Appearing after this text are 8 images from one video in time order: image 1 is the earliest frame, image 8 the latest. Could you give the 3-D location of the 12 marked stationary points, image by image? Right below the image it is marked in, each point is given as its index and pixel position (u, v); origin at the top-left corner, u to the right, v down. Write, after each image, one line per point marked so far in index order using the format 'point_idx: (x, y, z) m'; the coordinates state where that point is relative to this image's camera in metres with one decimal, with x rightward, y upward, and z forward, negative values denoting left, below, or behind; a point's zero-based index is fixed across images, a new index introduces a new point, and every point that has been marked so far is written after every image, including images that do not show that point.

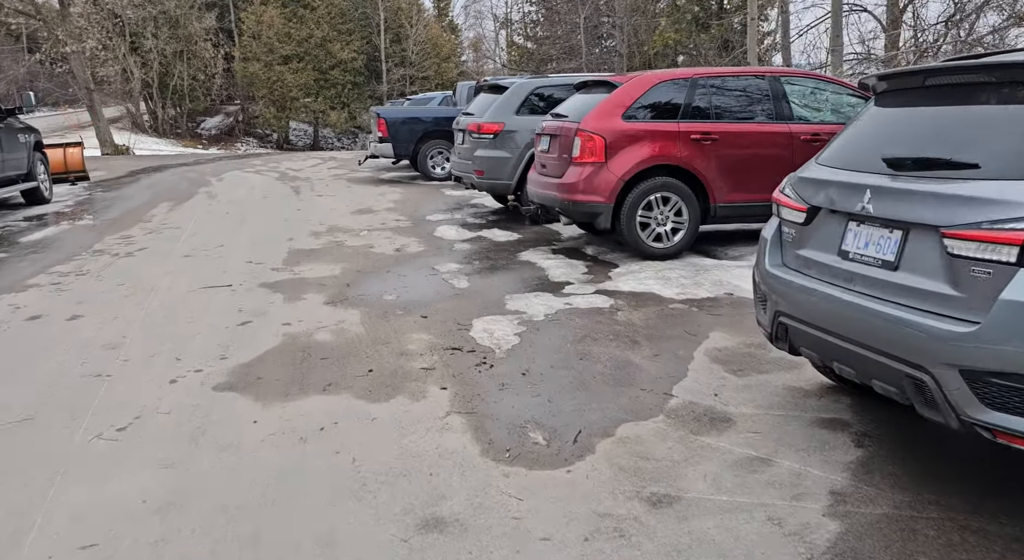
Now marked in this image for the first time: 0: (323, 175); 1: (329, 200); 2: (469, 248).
0: (-4.3, +2.3, +15.9) m
1: (-3.0, +1.3, +11.6) m
2: (-0.5, +0.3, +7.6) m
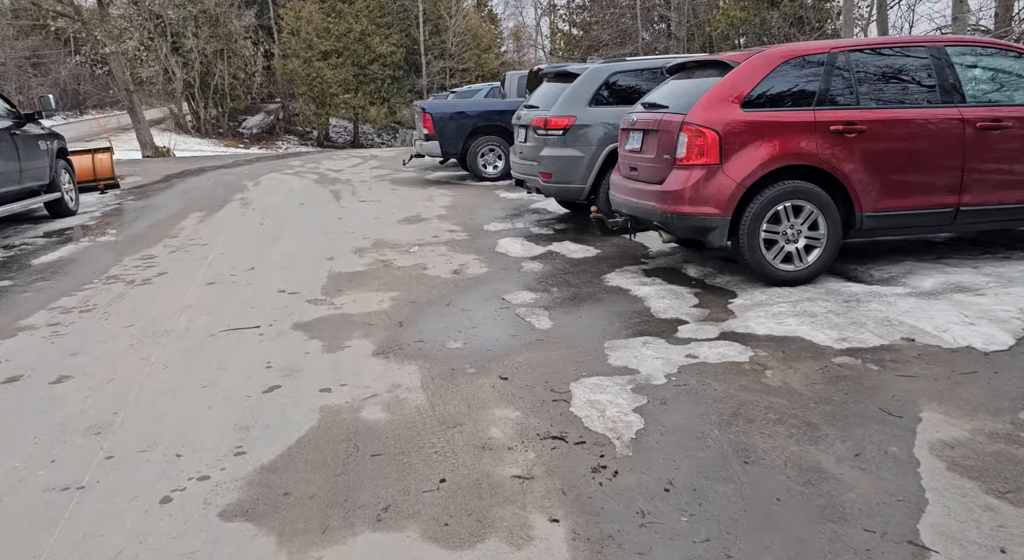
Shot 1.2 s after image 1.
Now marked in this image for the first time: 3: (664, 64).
0: (-3.1, +2.2, +14.8) m
1: (-2.1, +1.1, +10.5) m
2: (+0.3, +0.1, +6.4) m
3: (+1.6, +2.3, +7.5) m
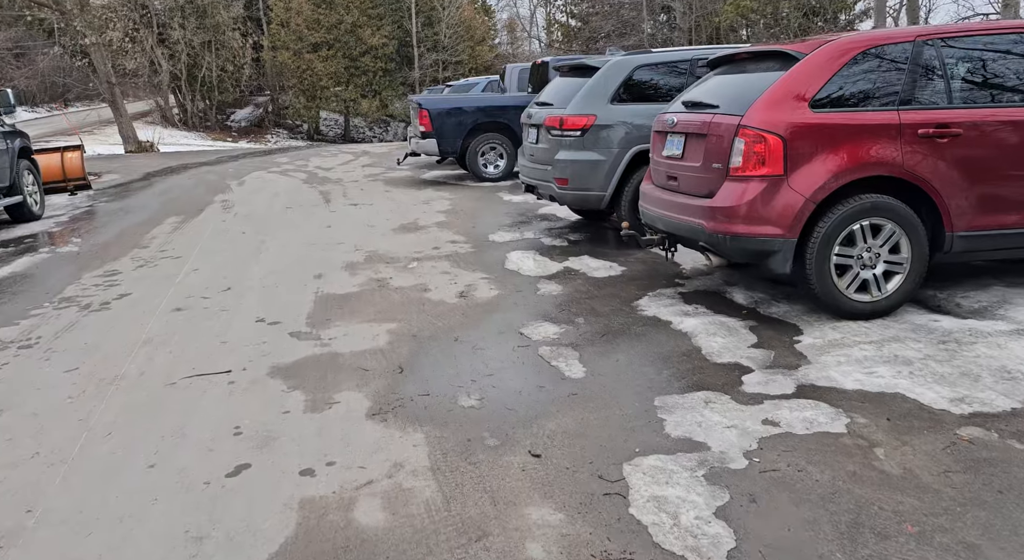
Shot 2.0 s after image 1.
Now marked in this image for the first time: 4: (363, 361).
0: (-3.1, +2.1, +13.9) m
1: (-2.0, +0.9, +9.6) m
2: (+0.4, -0.1, +5.5) m
3: (+1.7, +2.1, +6.7) m
4: (-0.9, -0.5, +4.2) m
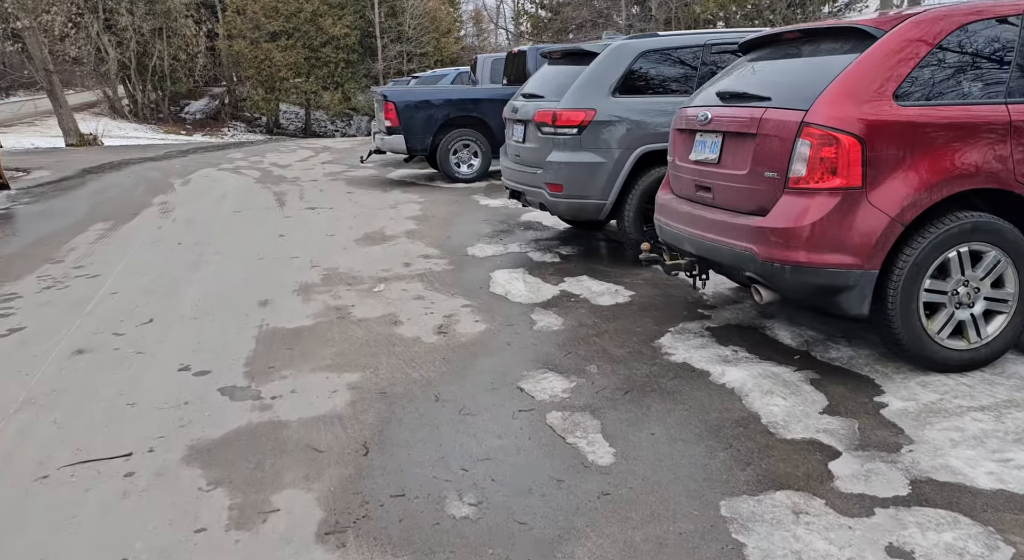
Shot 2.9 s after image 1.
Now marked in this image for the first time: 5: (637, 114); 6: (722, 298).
0: (-3.6, +1.9, +12.8) m
1: (-2.3, +0.8, +8.5) m
2: (+0.3, -0.3, +4.5) m
3: (+1.6, +1.9, +5.8) m
4: (-0.9, -0.7, +3.1) m
5: (+1.0, +1.3, +5.6) m
6: (+1.4, -0.1, +4.7) m
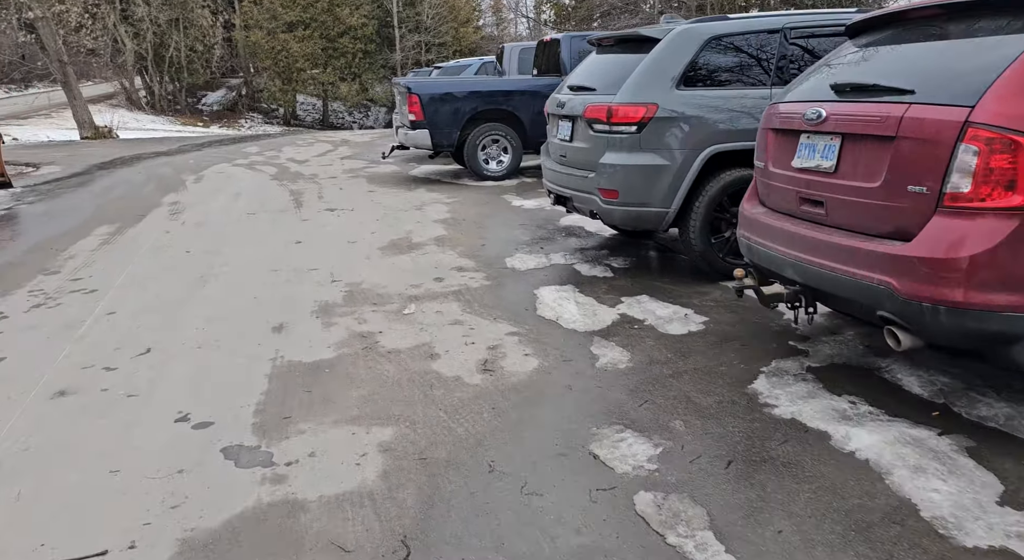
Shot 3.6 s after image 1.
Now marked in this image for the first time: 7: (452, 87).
0: (-3.0, +1.9, +12.1) m
1: (-1.8, +0.7, +7.8) m
2: (+0.6, -0.4, +3.8) m
3: (+1.9, +1.8, +5.0) m
4: (-0.6, -0.9, +2.5) m
5: (+1.3, +1.2, +4.8) m
6: (+1.7, -0.3, +3.9) m
7: (-0.8, +2.7, +9.9) m
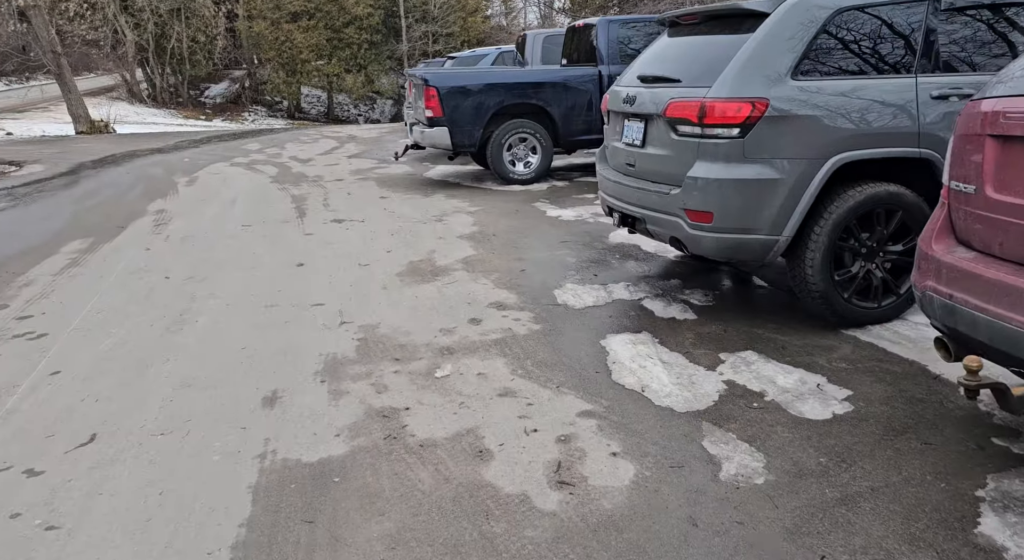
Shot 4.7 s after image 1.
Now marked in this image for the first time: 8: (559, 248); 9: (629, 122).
0: (-2.7, +1.7, +11.0) m
1: (-1.5, +0.4, +6.7) m
2: (+0.9, -0.7, +2.7) m
3: (+2.3, +1.5, +3.8) m
4: (-0.3, -1.2, +1.4) m
5: (+1.7, +0.9, +3.7) m
6: (+2.0, -0.5, +2.8) m
7: (-0.5, +2.5, +8.7) m
8: (+0.4, +0.3, +6.0) m
9: (+0.7, +1.0, +4.4) m
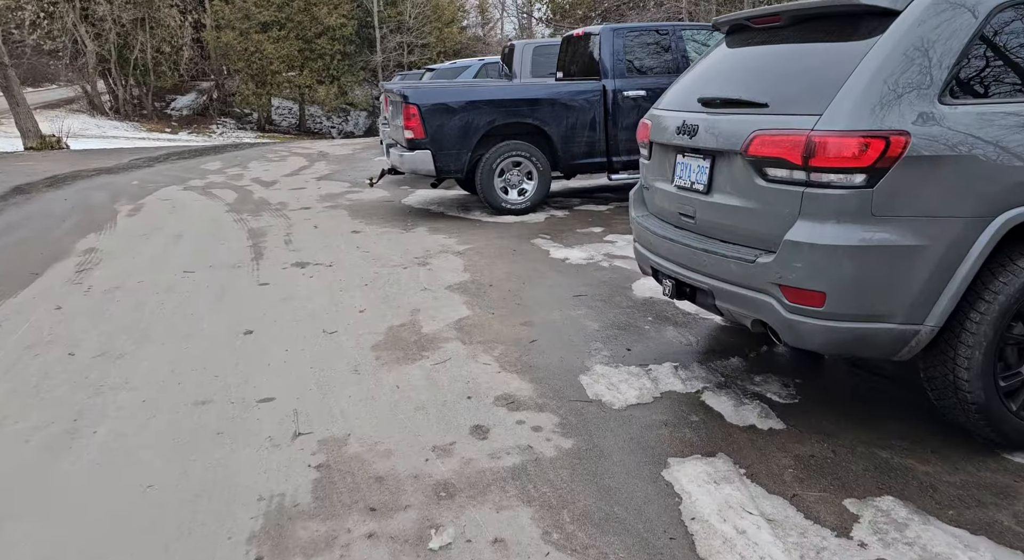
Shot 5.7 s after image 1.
0: (-2.8, +1.1, +9.7) m
1: (-1.5, -0.1, +5.4) m
2: (+1.1, -1.1, +1.5) m
3: (+2.4, +1.1, +2.7) m
4: (-0.1, -1.5, +0.1) m
5: (+1.8, +0.5, +2.5) m
6: (+2.2, -0.9, +1.7) m
7: (-0.6, +2.0, +7.5) m
8: (+0.4, -0.2, +4.8) m
9: (+0.8, +0.6, +3.3) m
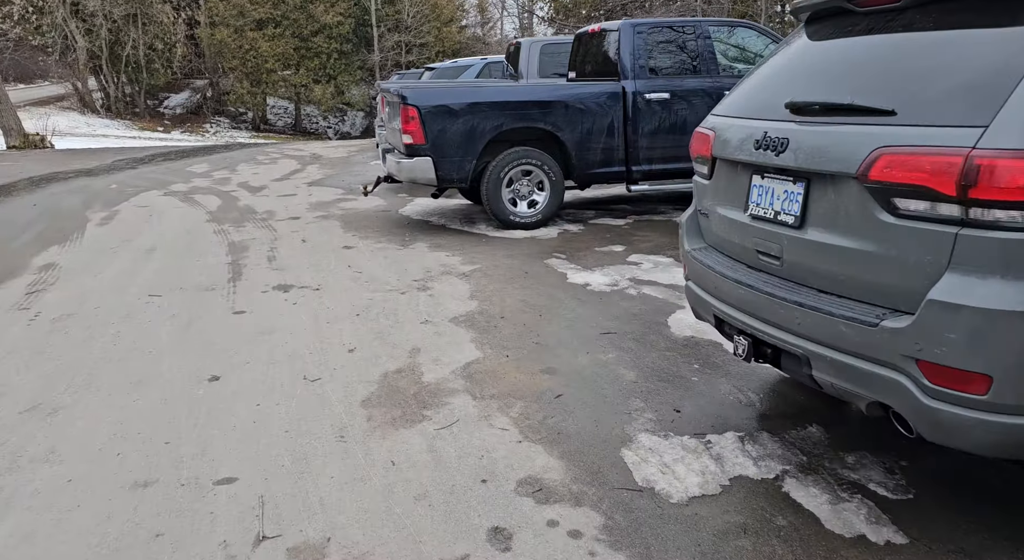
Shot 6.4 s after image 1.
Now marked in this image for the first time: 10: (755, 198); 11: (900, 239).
0: (-2.7, +0.9, +9.0) m
1: (-1.4, -0.3, +4.7) m
2: (+1.2, -1.3, +0.8) m
3: (+2.5, +0.9, +2.0) m
4: (0.0, -1.7, -0.6) m
5: (+1.9, +0.3, +1.8) m
6: (+2.3, -1.2, +0.9) m
7: (-0.5, +1.8, +6.8) m
8: (+0.5, -0.4, +4.1) m
9: (+0.9, +0.4, +2.5) m
10: (+0.9, +0.3, +2.6) m
11: (+1.1, +0.1, +2.1) m
